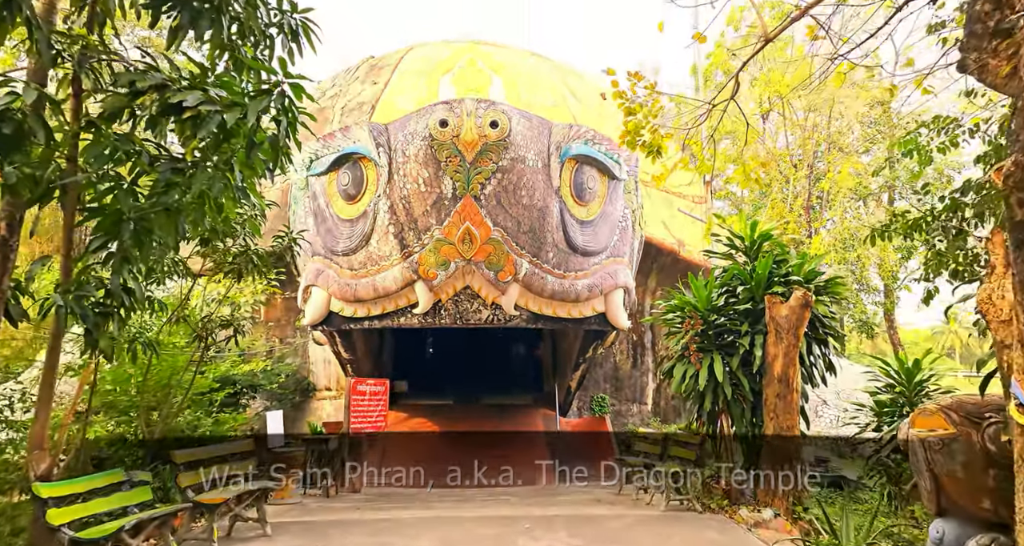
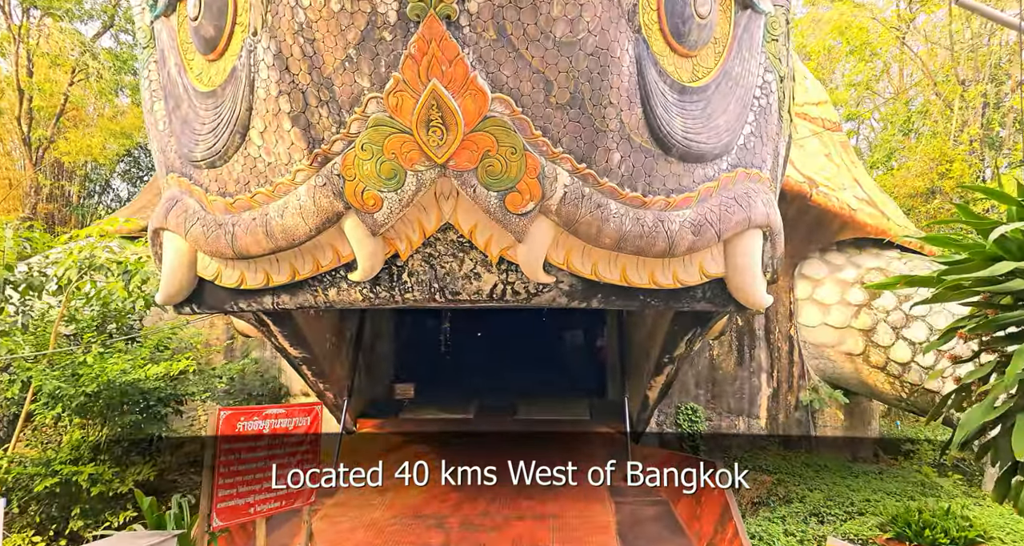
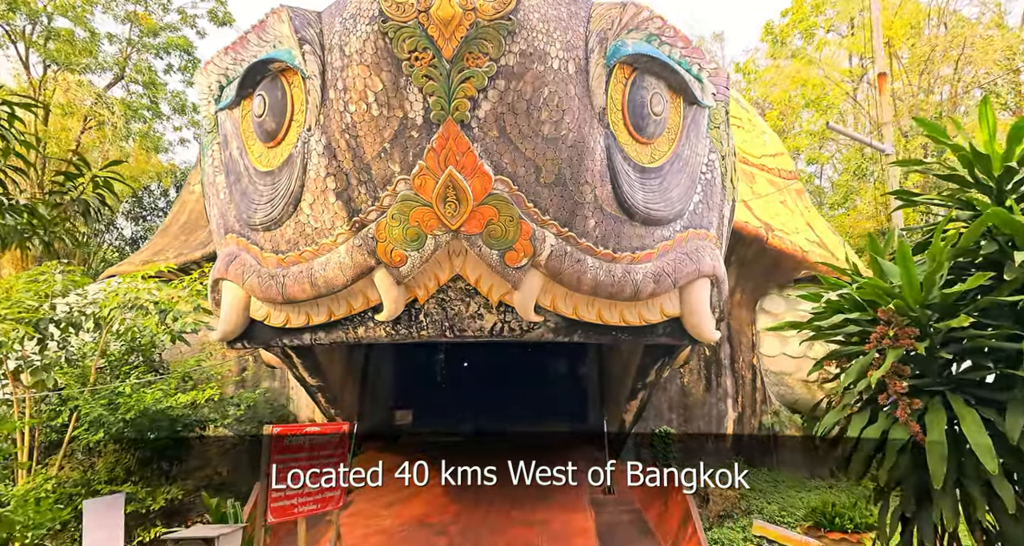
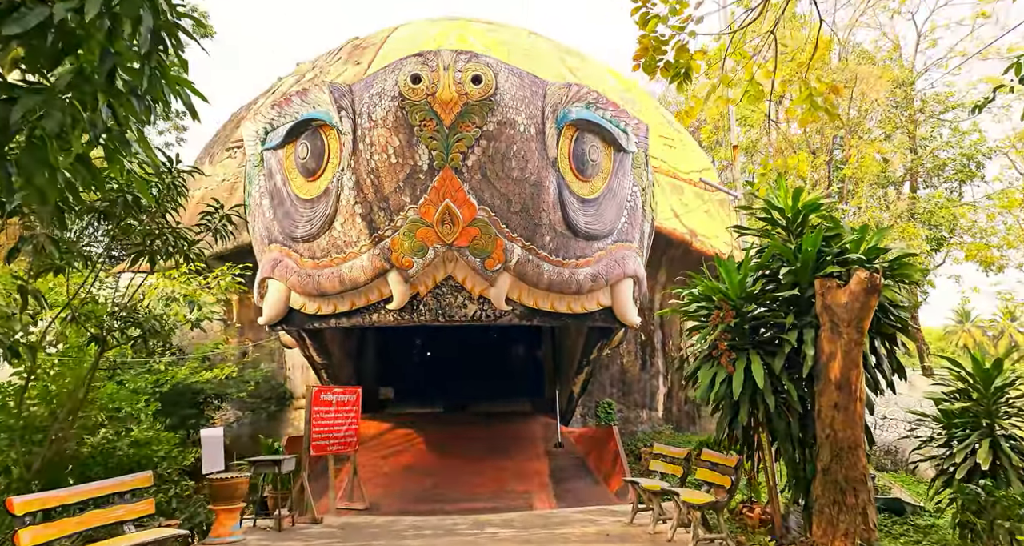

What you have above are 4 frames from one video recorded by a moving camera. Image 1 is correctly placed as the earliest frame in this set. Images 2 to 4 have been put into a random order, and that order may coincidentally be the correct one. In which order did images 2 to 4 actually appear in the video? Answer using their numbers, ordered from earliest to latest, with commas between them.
4, 3, 2
